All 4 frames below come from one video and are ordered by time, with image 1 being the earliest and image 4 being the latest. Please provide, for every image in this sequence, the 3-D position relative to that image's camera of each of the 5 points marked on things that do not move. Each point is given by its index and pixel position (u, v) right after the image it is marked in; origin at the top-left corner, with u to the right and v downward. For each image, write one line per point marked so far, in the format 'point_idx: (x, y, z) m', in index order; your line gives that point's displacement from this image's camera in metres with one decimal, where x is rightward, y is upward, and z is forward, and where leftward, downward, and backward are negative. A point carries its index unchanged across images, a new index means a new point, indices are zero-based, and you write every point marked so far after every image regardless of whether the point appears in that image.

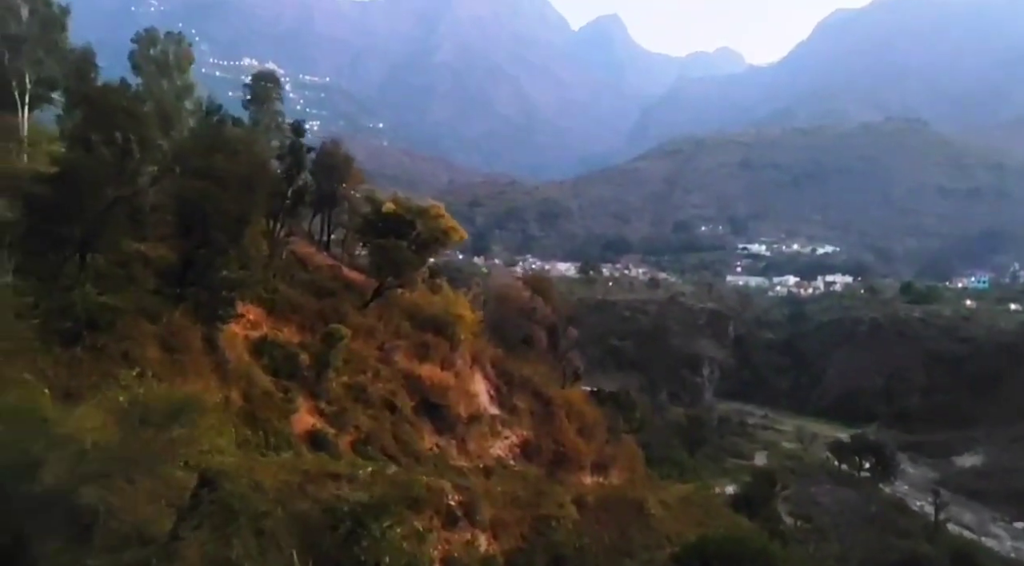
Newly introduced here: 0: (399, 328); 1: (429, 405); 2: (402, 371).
0: (-2.2, -0.9, +20.5) m
1: (-1.5, -2.1, +19.0) m
2: (-2.0, -1.6, +19.0) m
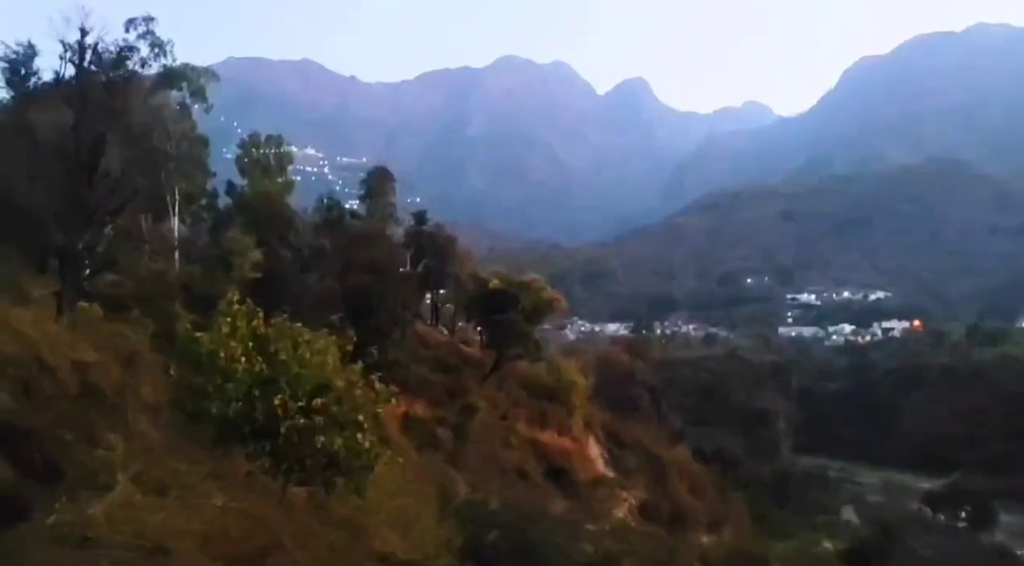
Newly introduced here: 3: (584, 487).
0: (+0.1, -2.4, +21.6) m
1: (+0.8, -3.5, +20.0) m
2: (+0.3, -3.0, +20.1) m
3: (+1.4, -3.8, +19.8) m
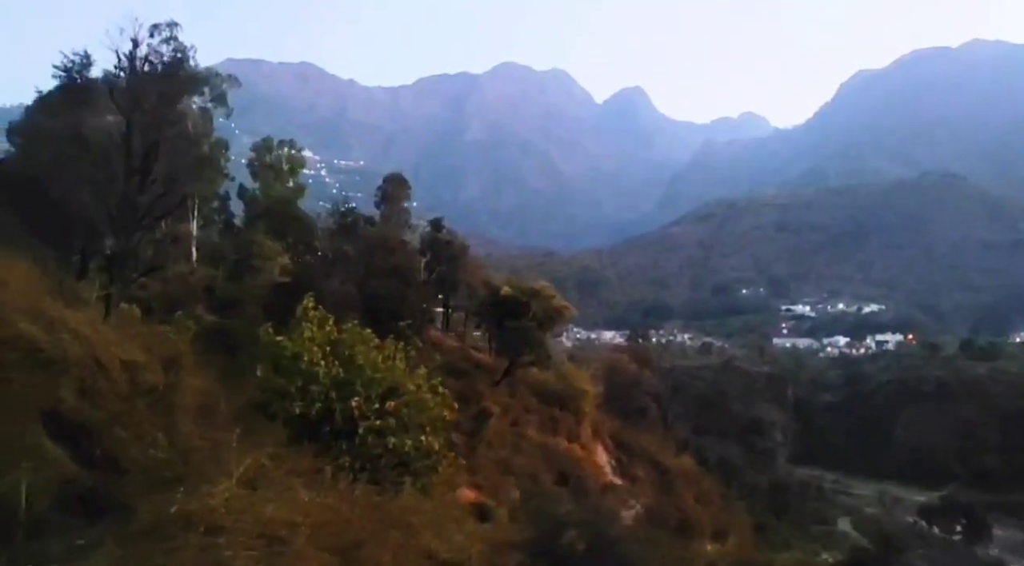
0: (+0.3, -2.5, +21.8) m
1: (+1.0, -3.7, +20.2) m
2: (+0.5, -3.1, +20.3) m
3: (+1.5, -4.0, +20.0) m
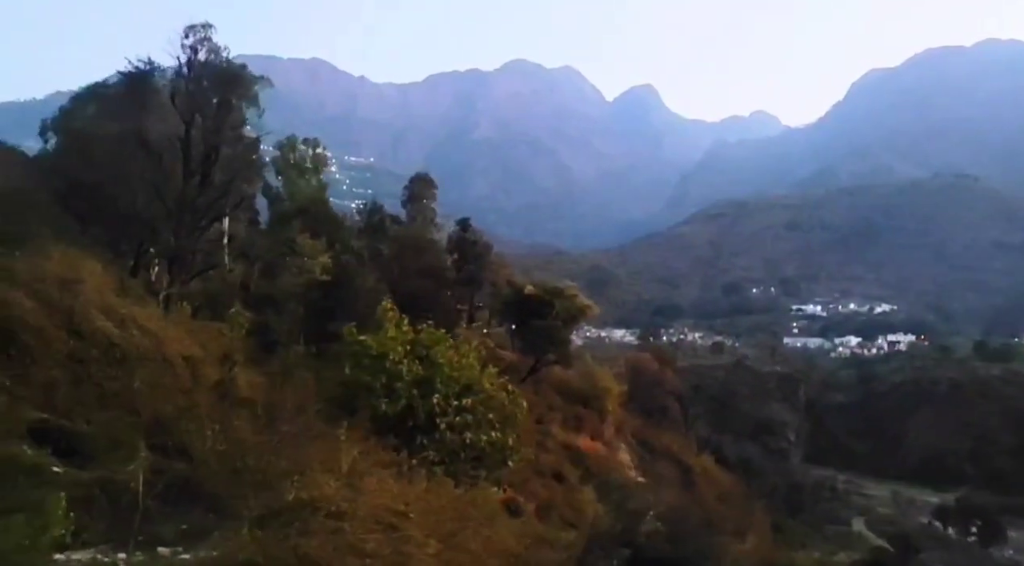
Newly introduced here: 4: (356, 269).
0: (+0.9, -2.5, +22.1) m
1: (+1.5, -3.7, +20.4) m
2: (+1.0, -3.1, +20.5) m
3: (+2.0, -4.0, +20.2) m
4: (-2.9, +0.3, +19.2) m
